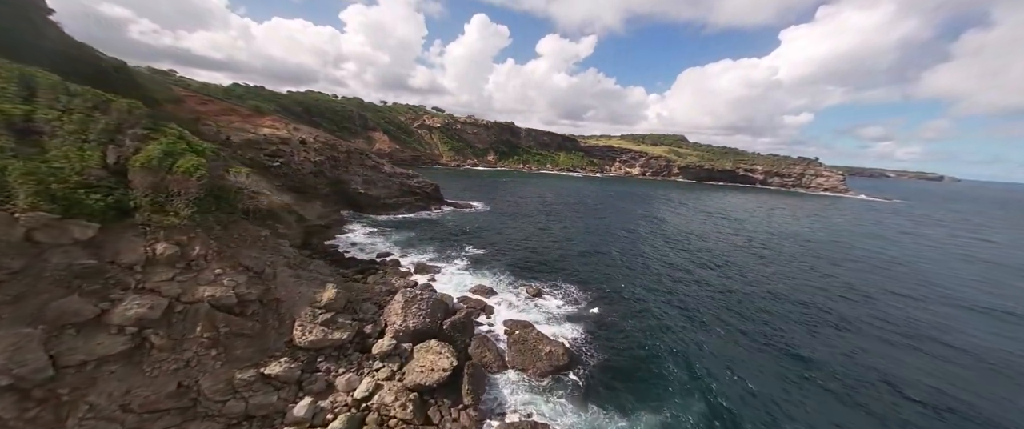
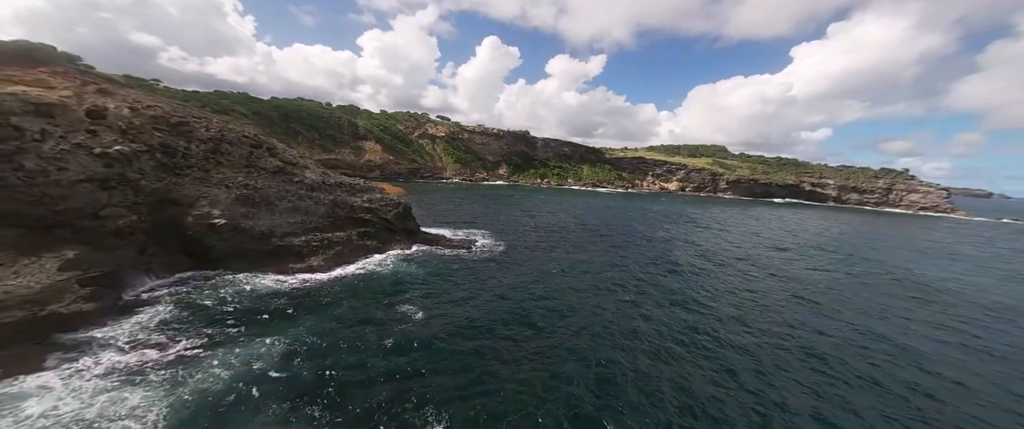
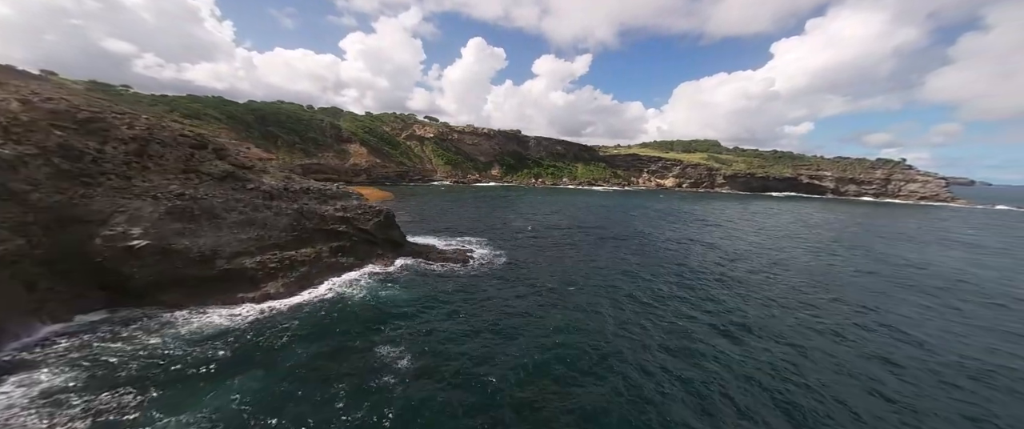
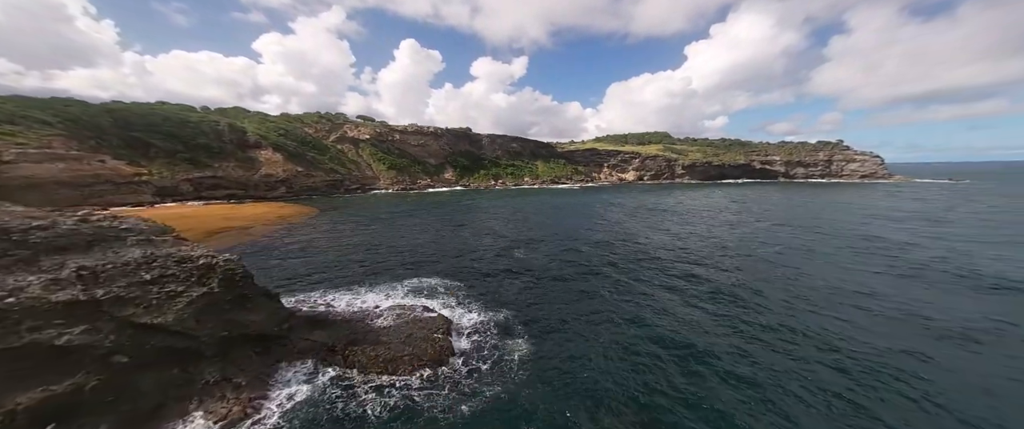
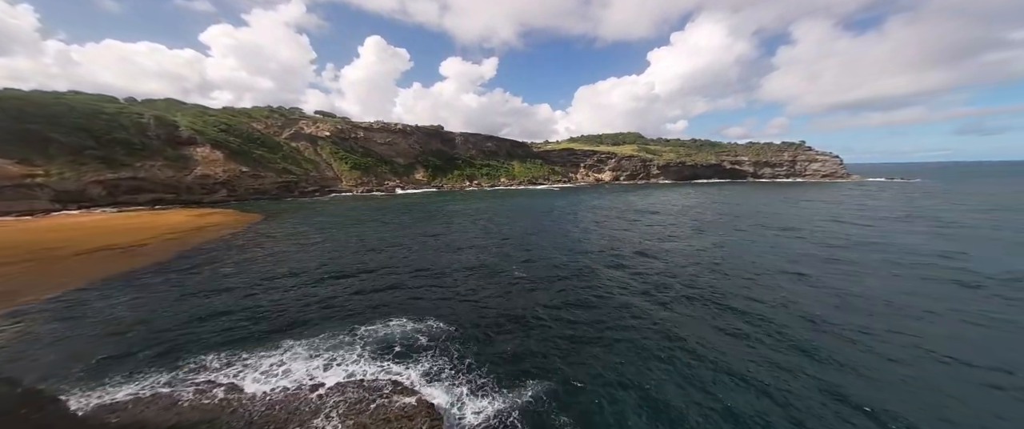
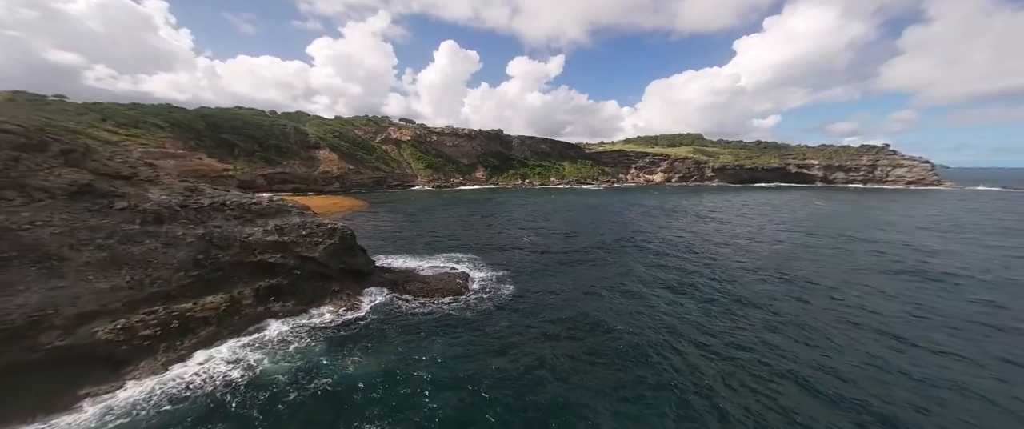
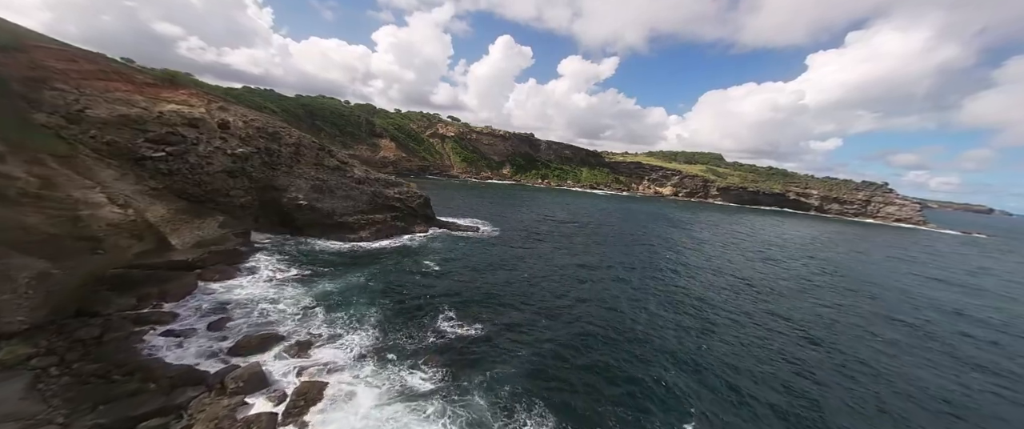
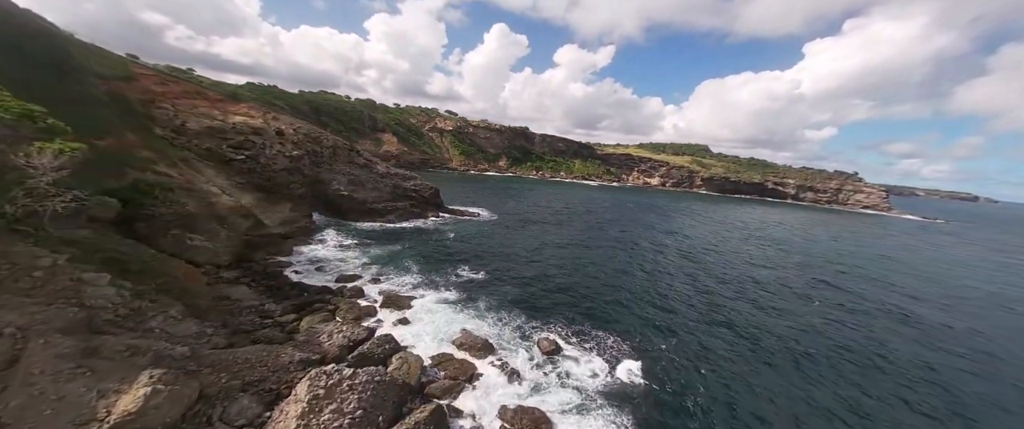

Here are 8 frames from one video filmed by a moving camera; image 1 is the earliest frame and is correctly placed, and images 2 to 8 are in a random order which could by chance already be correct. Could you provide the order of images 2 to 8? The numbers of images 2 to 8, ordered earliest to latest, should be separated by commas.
8, 7, 2, 3, 6, 4, 5
